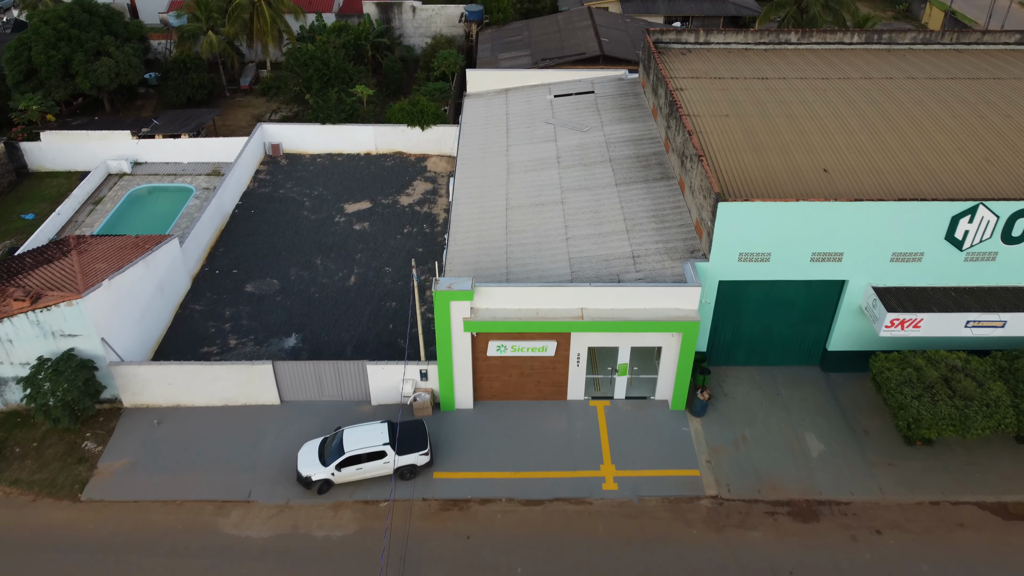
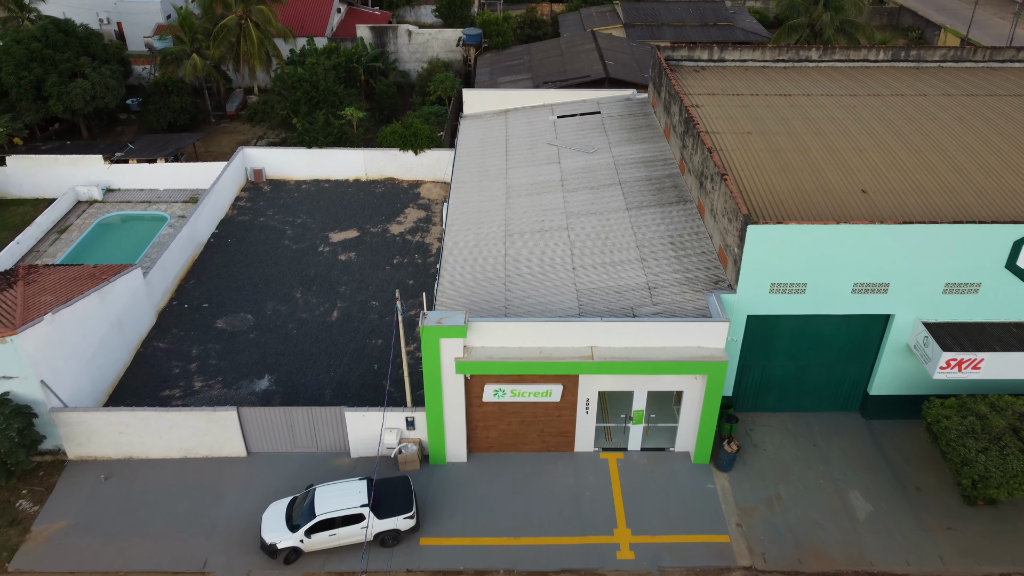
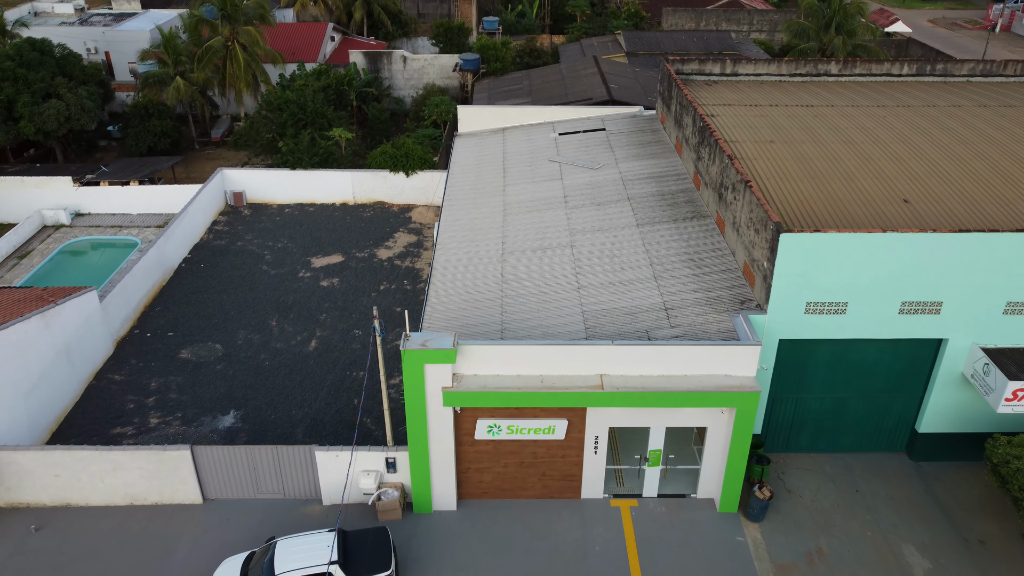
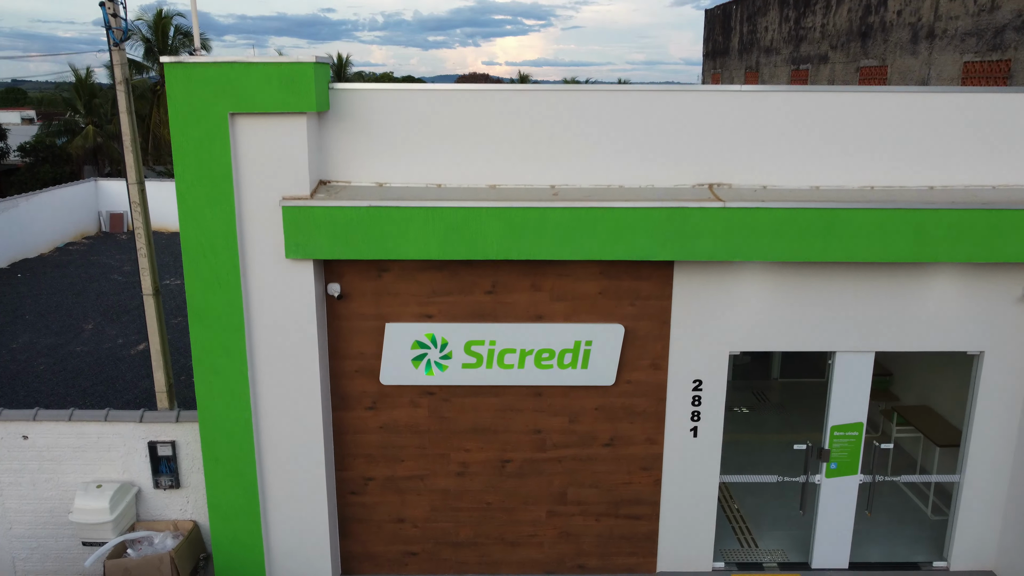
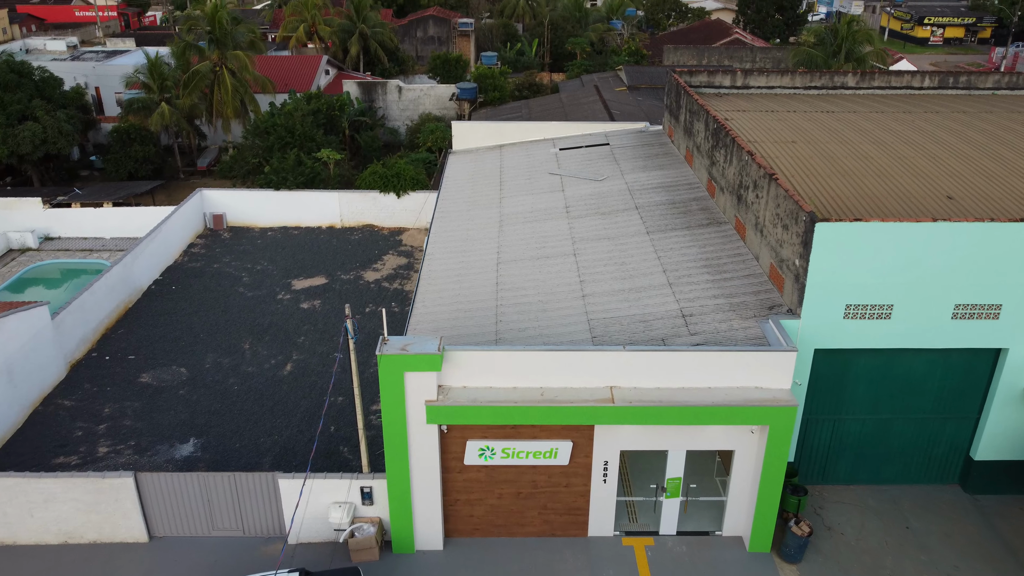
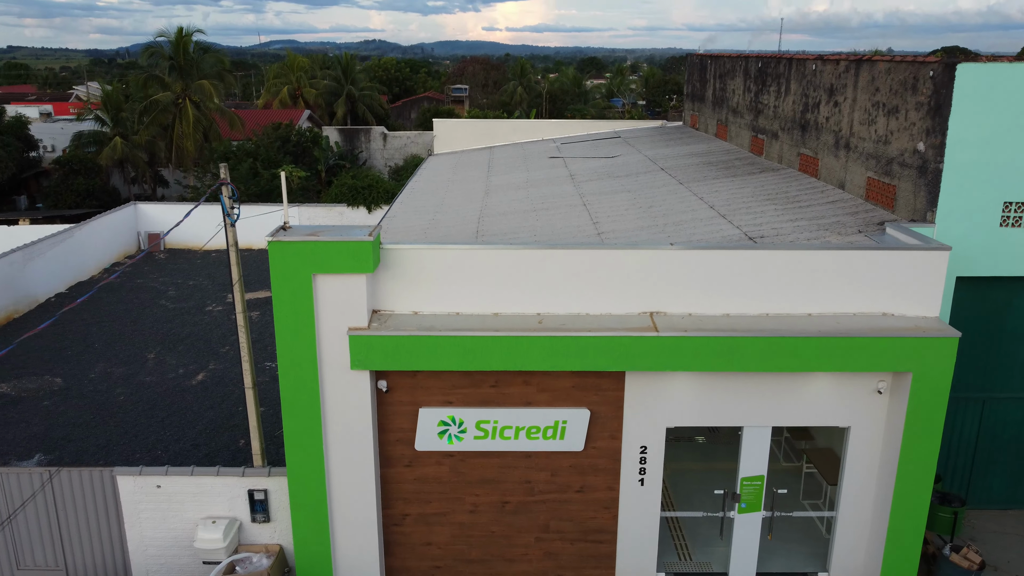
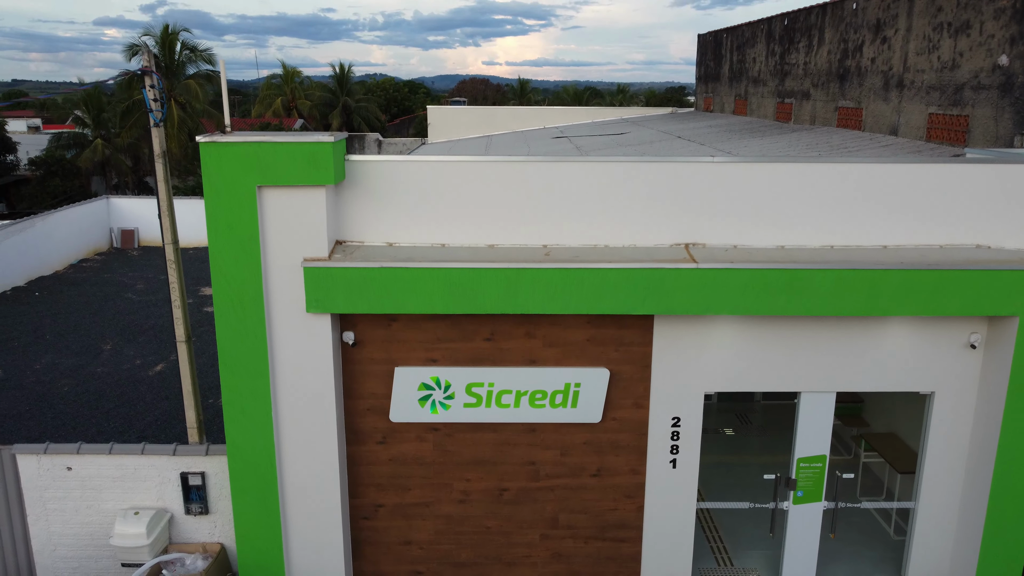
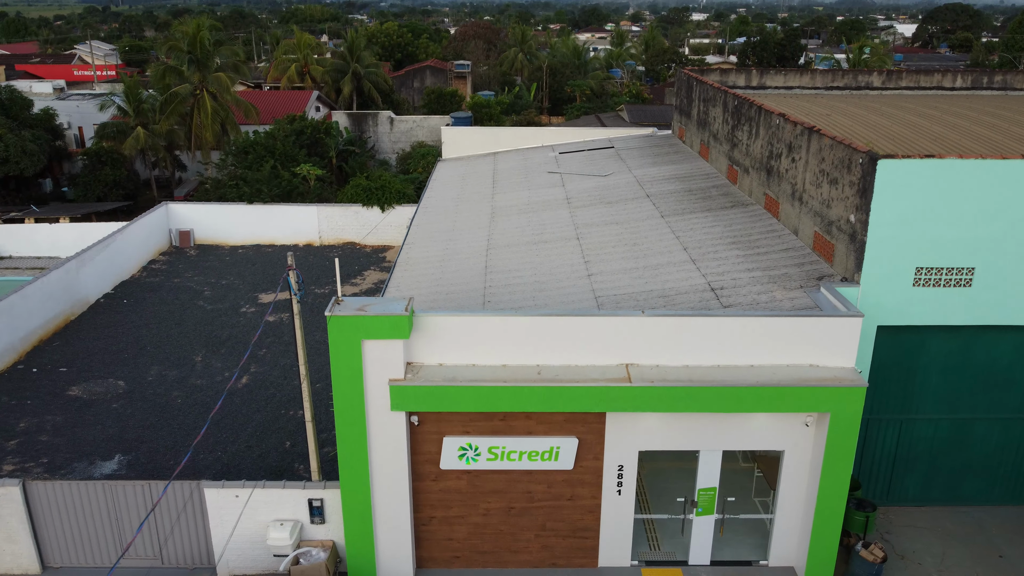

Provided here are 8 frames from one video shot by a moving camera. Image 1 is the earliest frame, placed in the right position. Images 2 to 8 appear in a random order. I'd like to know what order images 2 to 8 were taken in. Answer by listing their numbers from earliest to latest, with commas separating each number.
2, 3, 5, 8, 6, 7, 4
